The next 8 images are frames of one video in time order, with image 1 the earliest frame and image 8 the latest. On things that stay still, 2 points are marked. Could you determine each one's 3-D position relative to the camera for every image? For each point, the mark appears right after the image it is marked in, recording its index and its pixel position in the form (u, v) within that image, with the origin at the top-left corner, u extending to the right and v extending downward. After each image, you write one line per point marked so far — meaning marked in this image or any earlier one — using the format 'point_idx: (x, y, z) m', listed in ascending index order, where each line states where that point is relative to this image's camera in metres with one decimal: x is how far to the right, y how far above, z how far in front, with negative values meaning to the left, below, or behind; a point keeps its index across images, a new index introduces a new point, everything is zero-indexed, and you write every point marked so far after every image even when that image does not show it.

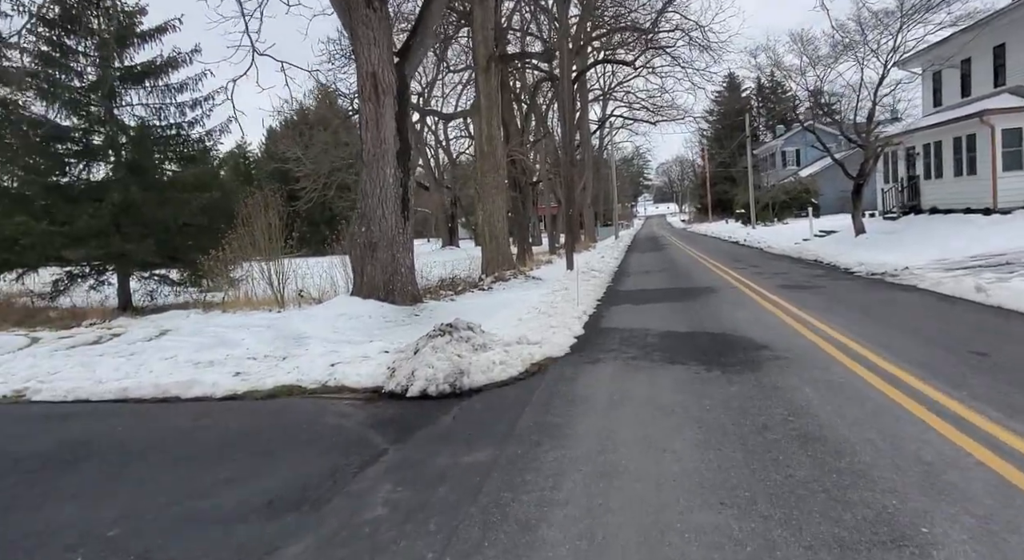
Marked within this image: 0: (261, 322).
0: (-4.4, -0.7, +12.2) m
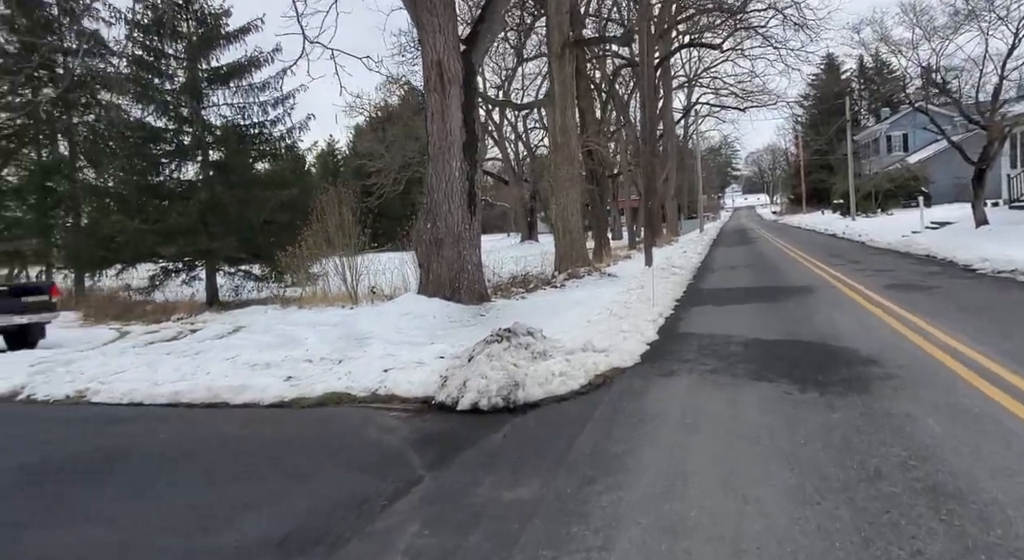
0: (-3.2, -0.7, +12.1) m
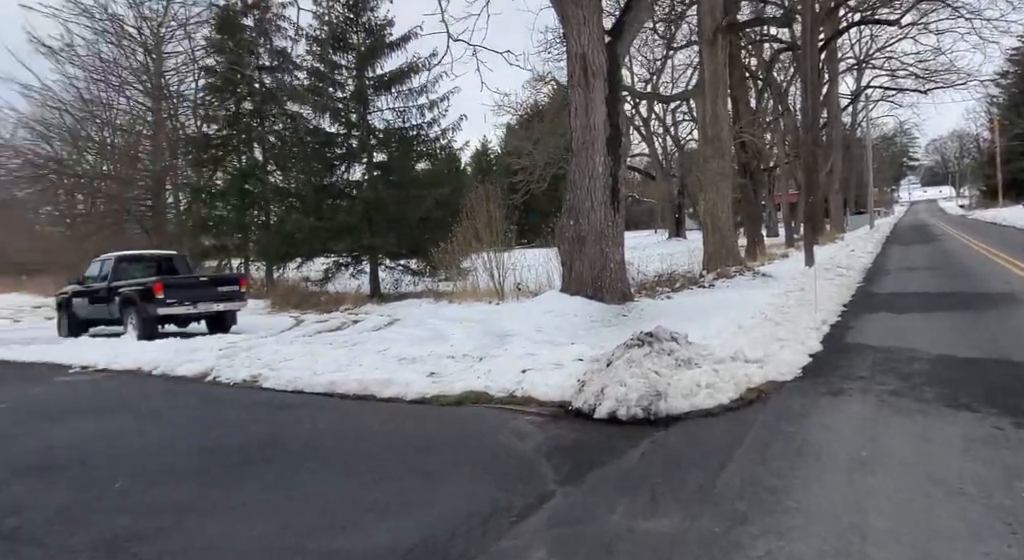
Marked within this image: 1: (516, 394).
0: (-0.7, -0.6, +12.2) m
1: (0.0, -1.0, +6.3) m
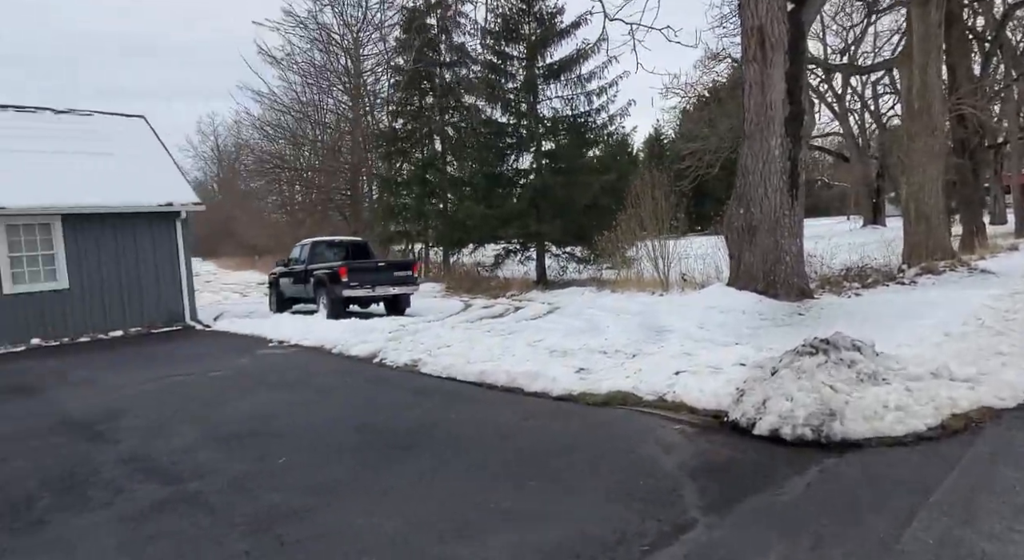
0: (+2.0, -0.5, +11.7) m
1: (+1.3, -1.0, +5.7) m
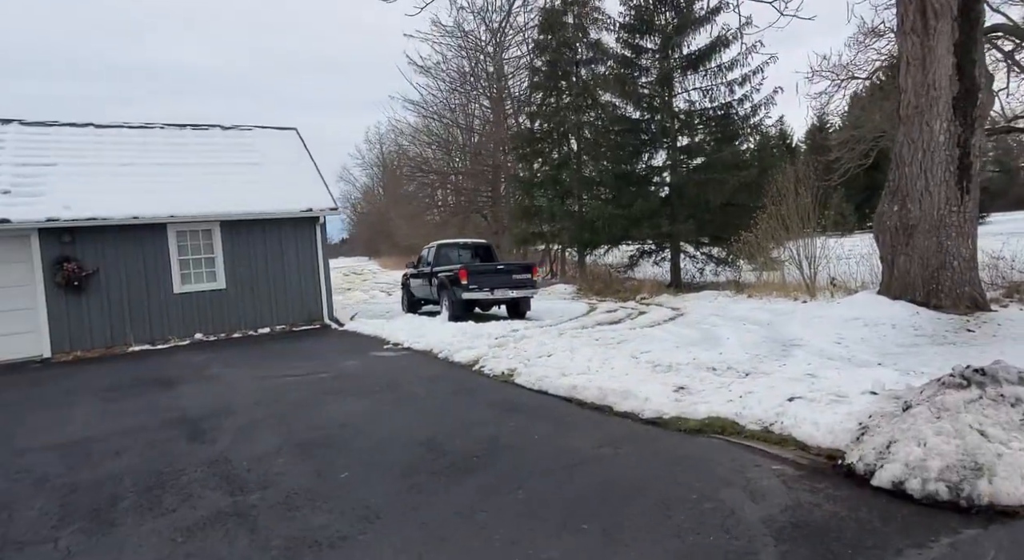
0: (+3.8, -0.6, +10.5) m
1: (+1.8, -1.1, +4.9) m
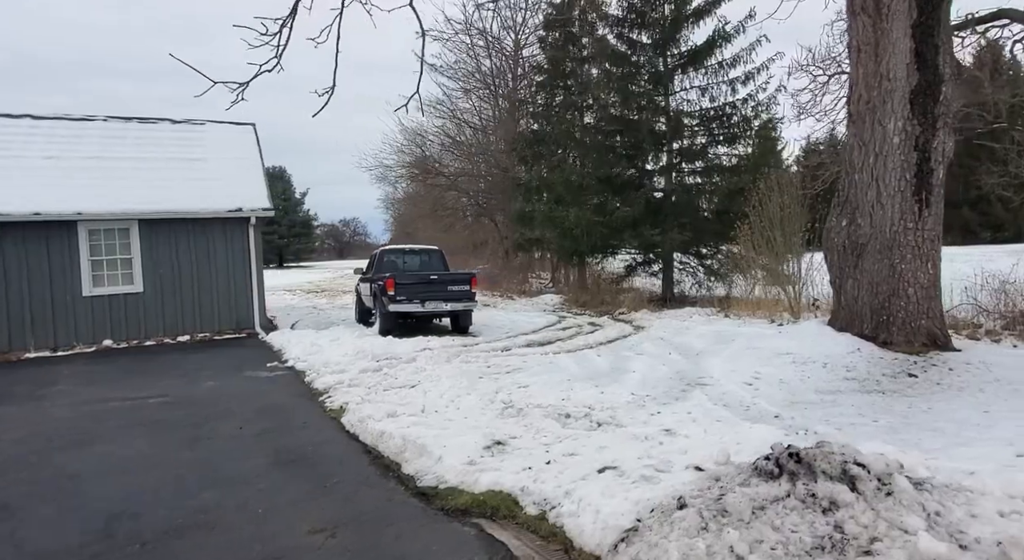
0: (+2.5, -0.9, +9.2) m
1: (+0.2, -1.3, +3.7) m
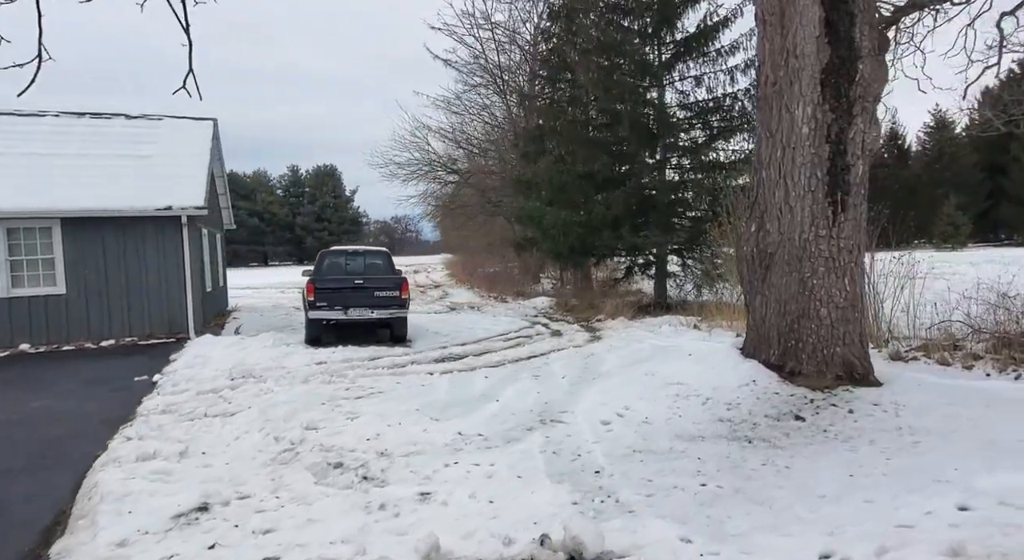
0: (+1.1, -1.0, +8.0) m
1: (-1.5, -1.4, +2.7) m
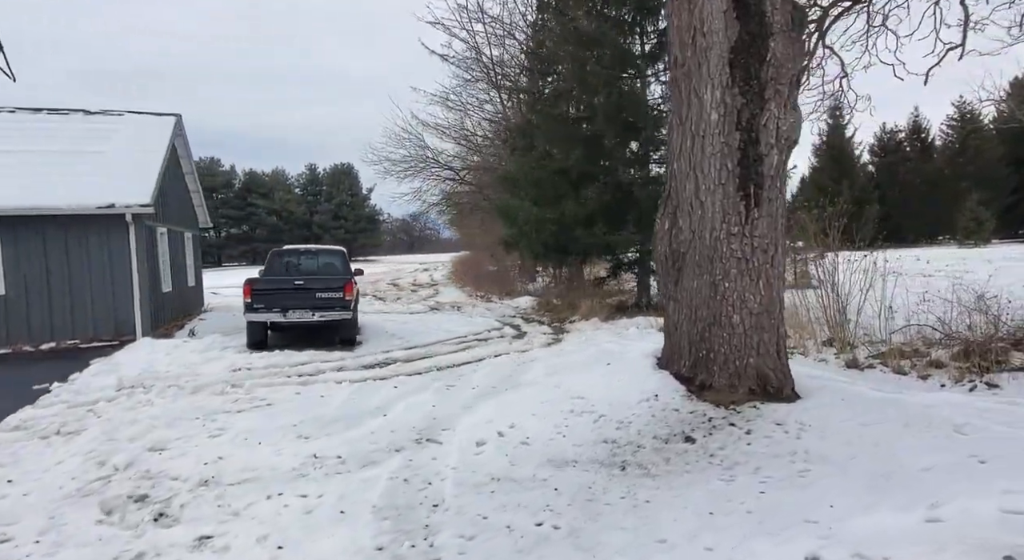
0: (+0.2, -1.0, +7.5) m
1: (-2.6, -1.4, +2.2) m
